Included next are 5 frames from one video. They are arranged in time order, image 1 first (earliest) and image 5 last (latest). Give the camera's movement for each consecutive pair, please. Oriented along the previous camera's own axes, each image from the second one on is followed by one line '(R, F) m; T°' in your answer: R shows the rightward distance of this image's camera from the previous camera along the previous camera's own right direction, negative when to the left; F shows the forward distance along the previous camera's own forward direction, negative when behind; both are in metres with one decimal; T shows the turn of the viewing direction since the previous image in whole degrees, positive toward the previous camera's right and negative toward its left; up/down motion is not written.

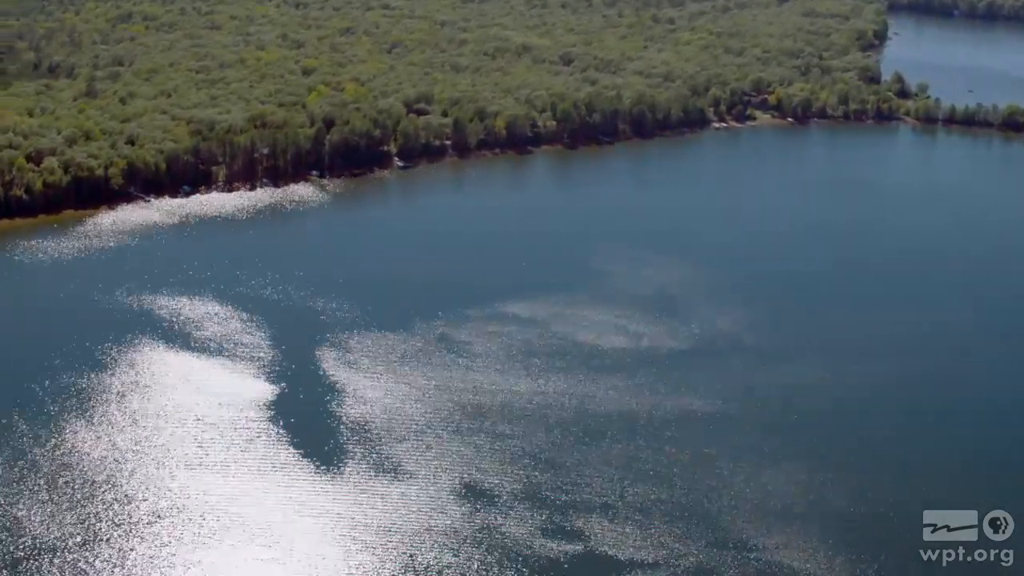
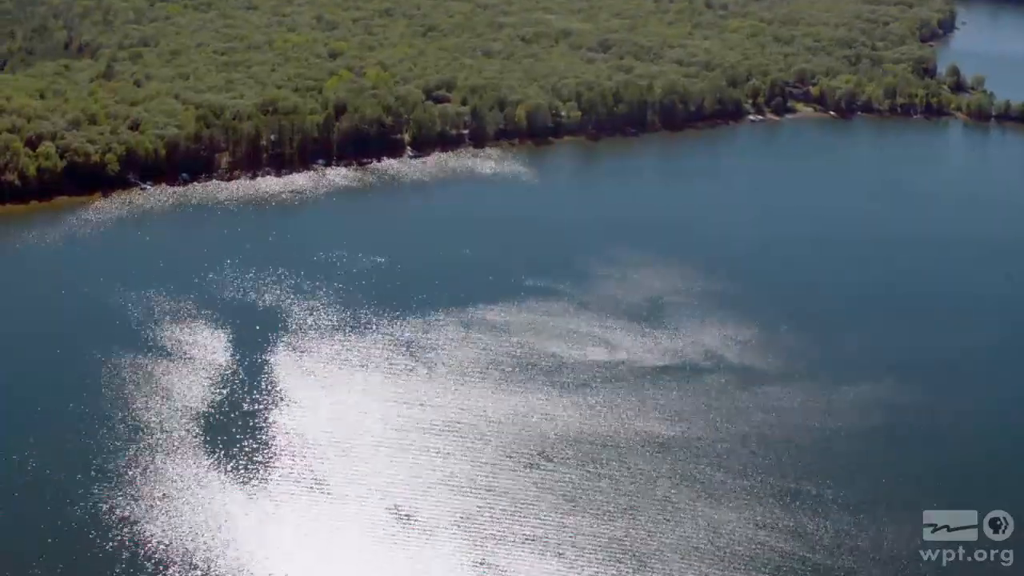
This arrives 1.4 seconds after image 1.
(+1.8, +1.1) m; -4°
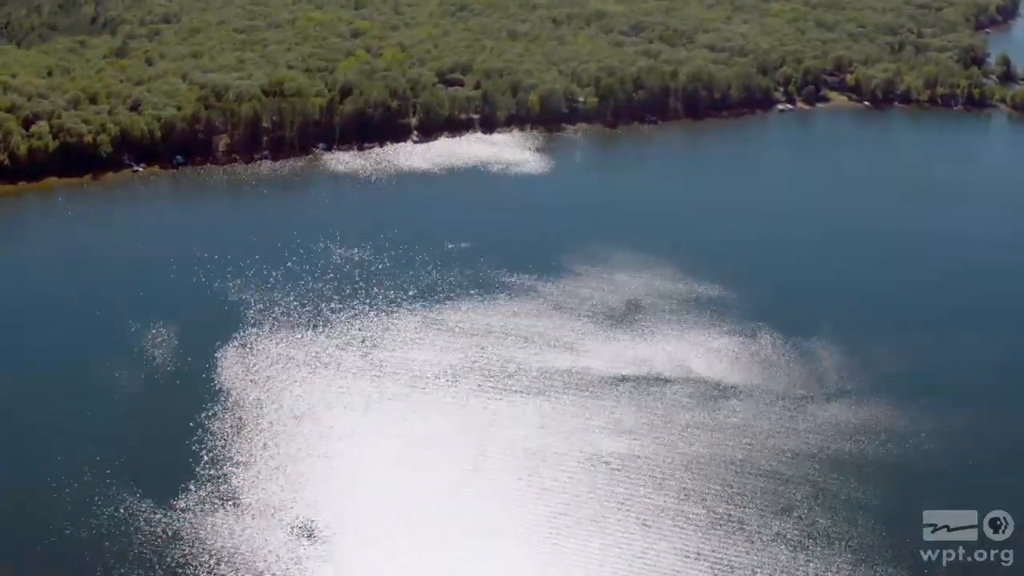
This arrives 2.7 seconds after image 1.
(+1.8, +0.8) m; -3°
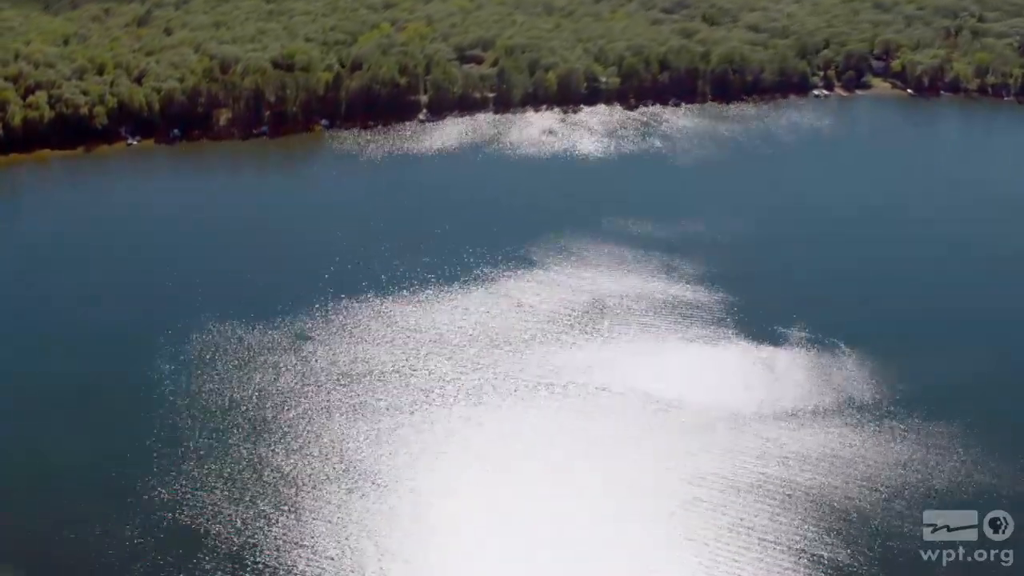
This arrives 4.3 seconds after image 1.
(+2.4, +0.8) m; -5°
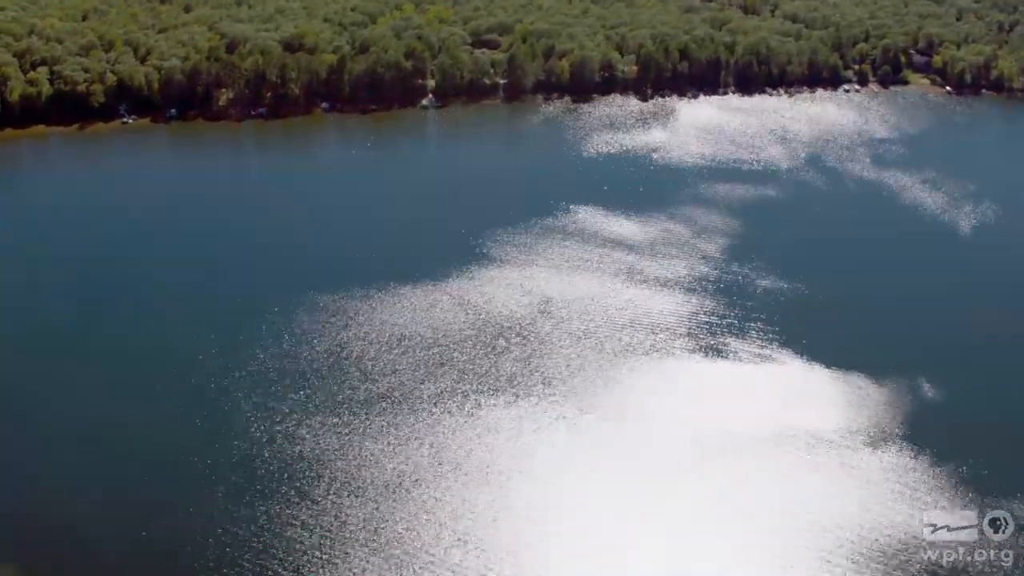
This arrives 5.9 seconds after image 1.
(+2.6, +0.5) m; -5°
